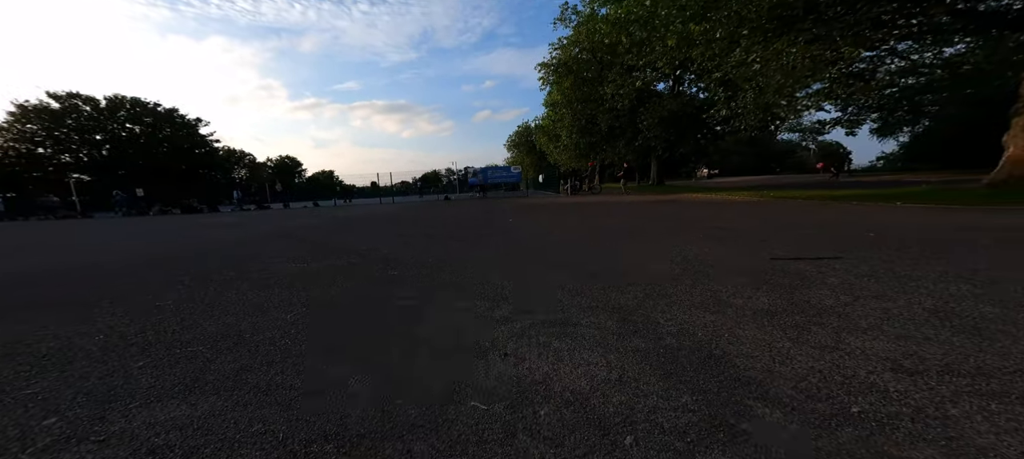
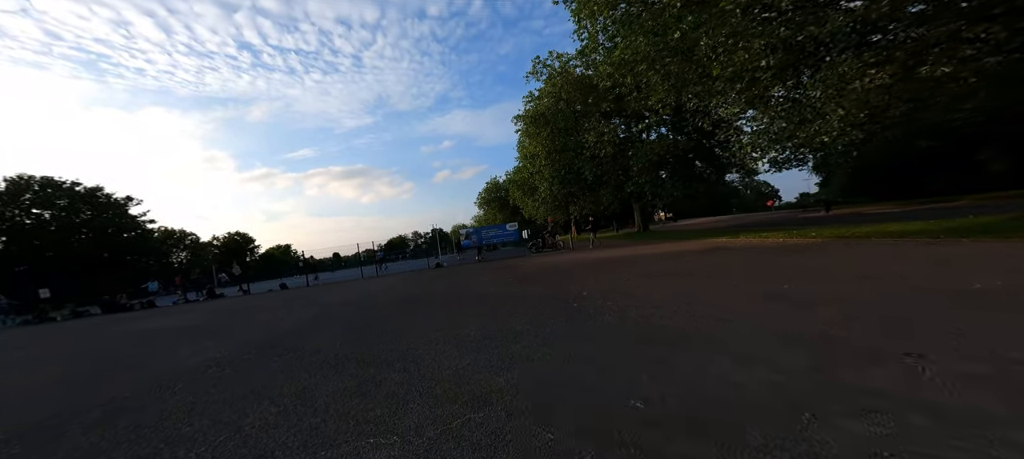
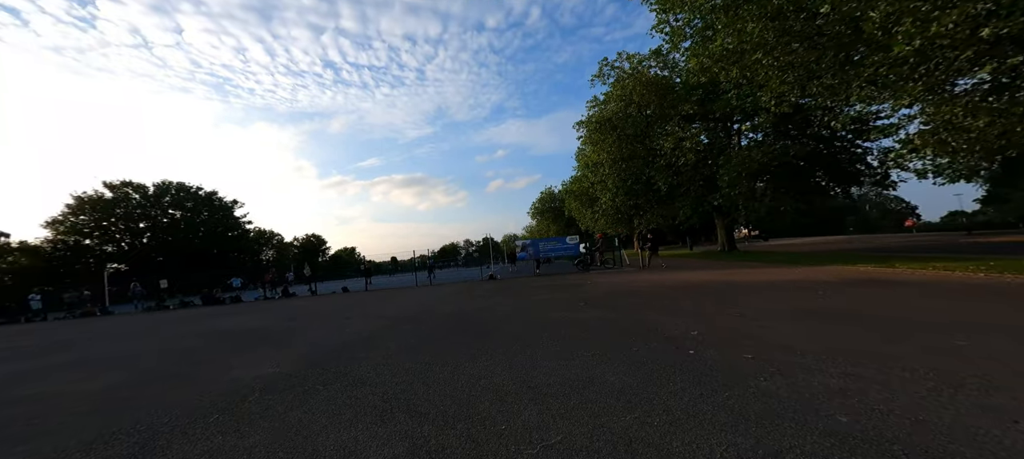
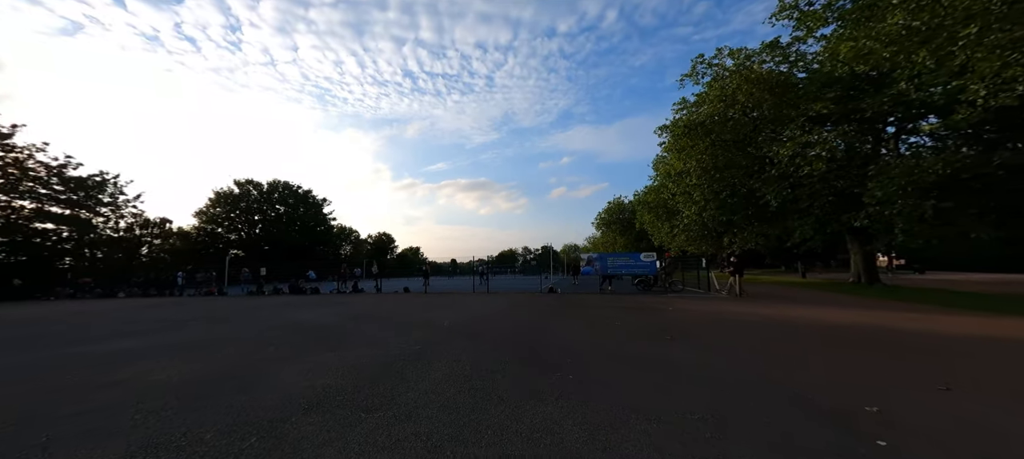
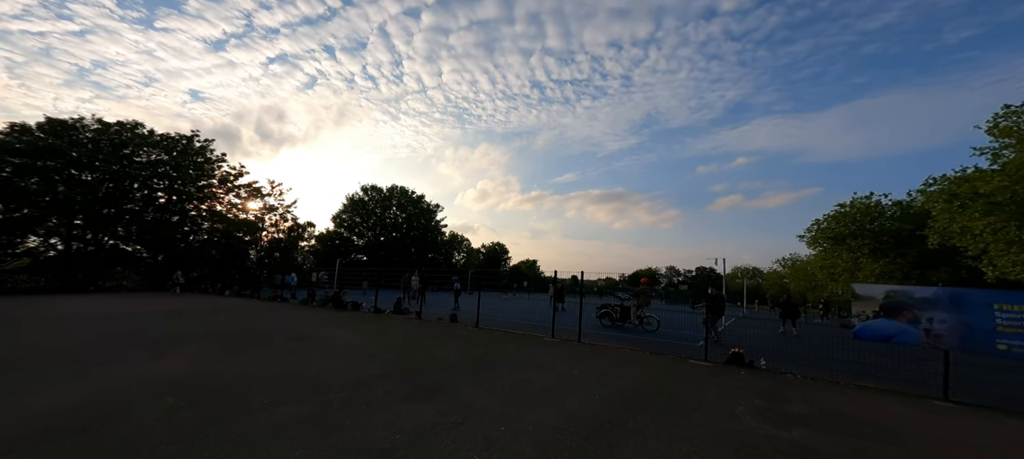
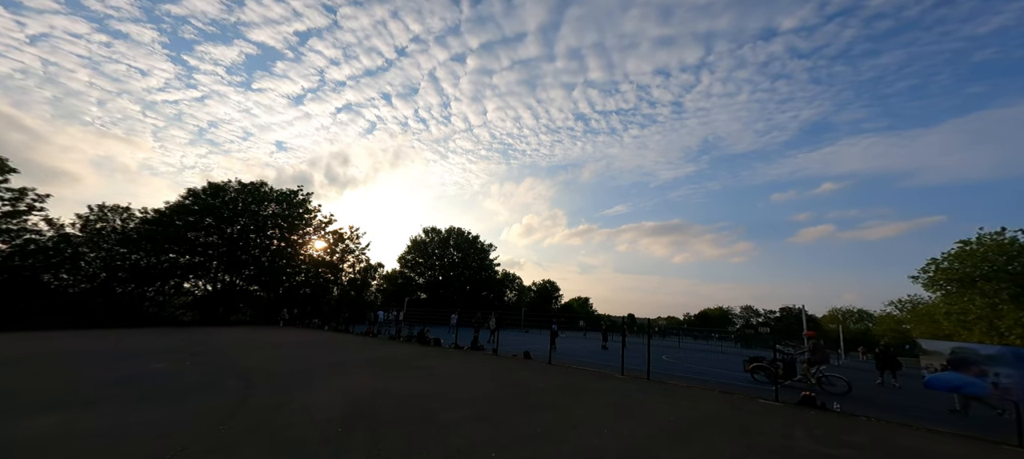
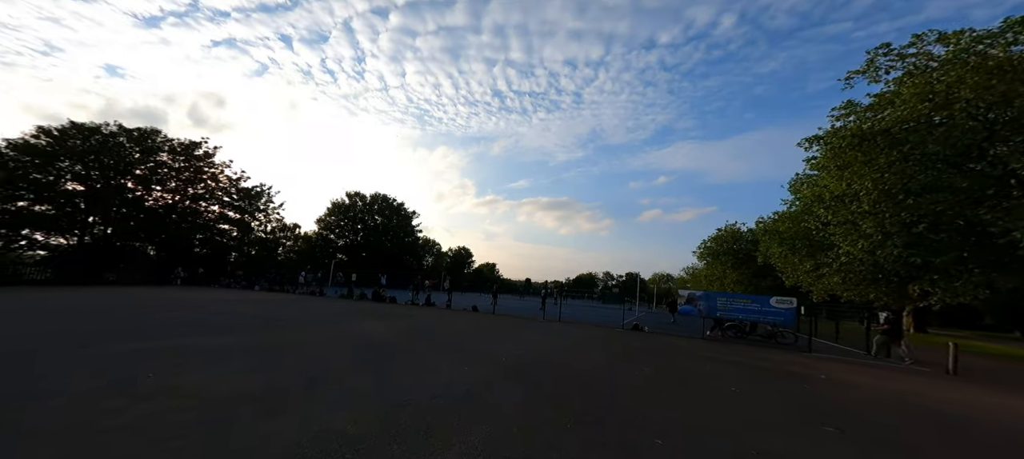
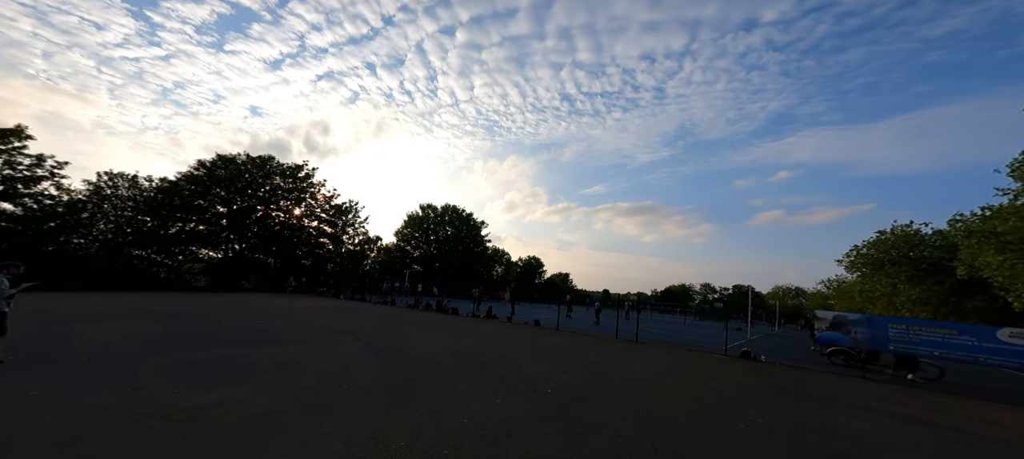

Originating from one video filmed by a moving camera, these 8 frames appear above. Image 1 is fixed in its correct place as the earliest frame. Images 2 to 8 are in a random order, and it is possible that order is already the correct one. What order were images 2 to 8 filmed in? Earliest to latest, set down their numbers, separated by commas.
2, 3, 4, 7, 8, 6, 5
